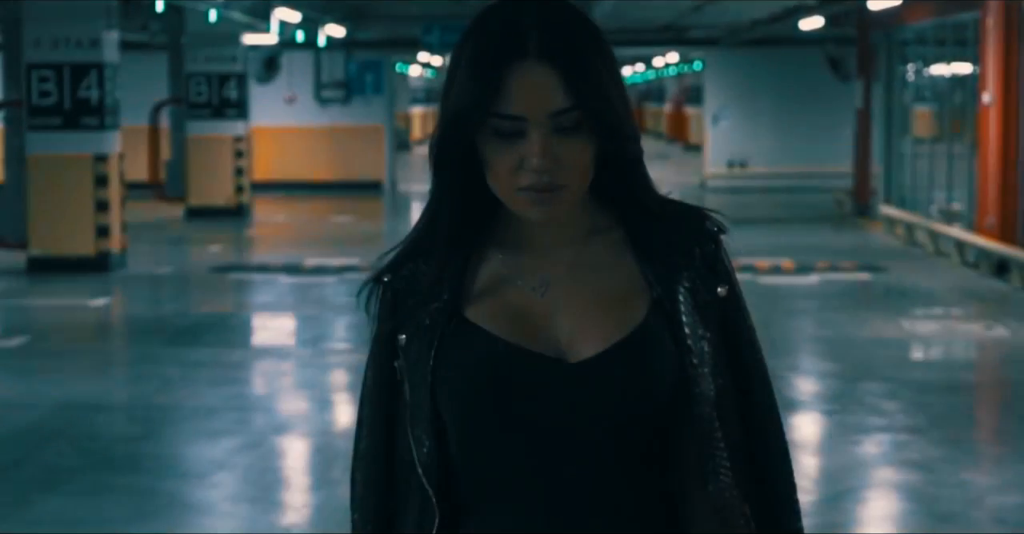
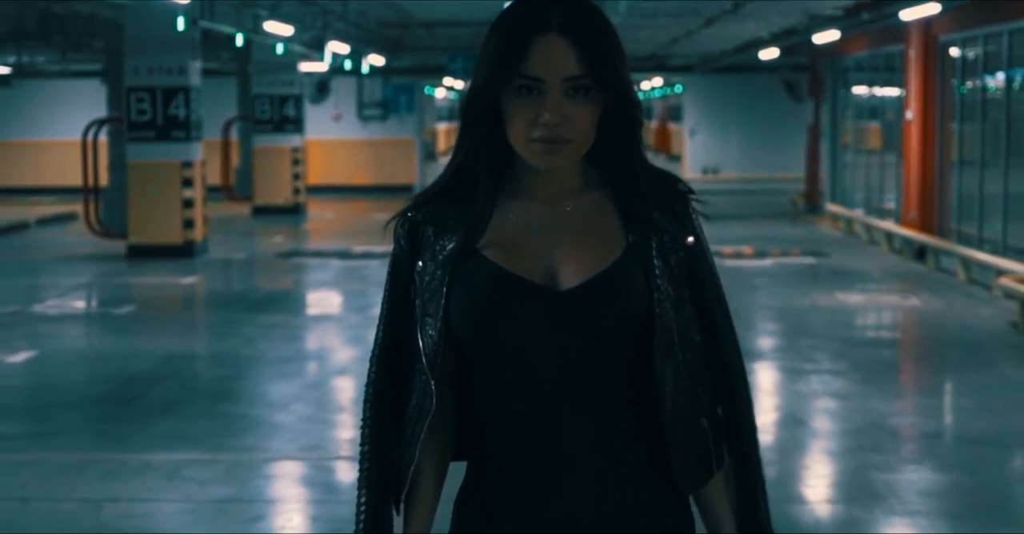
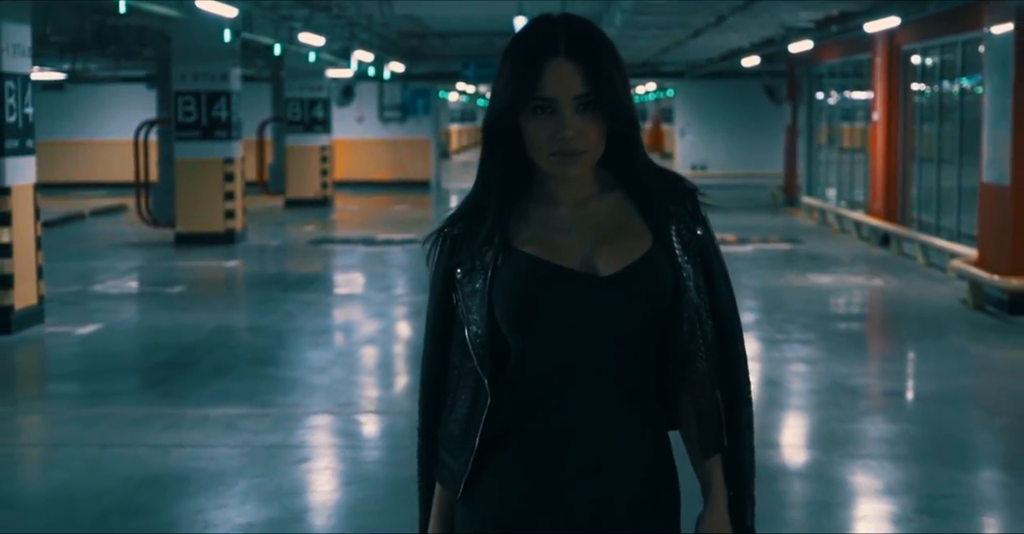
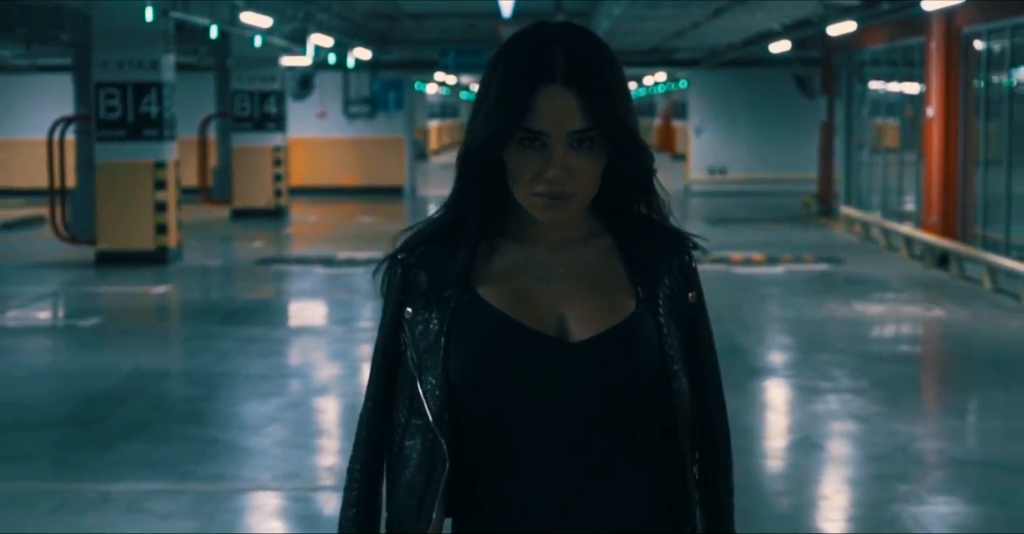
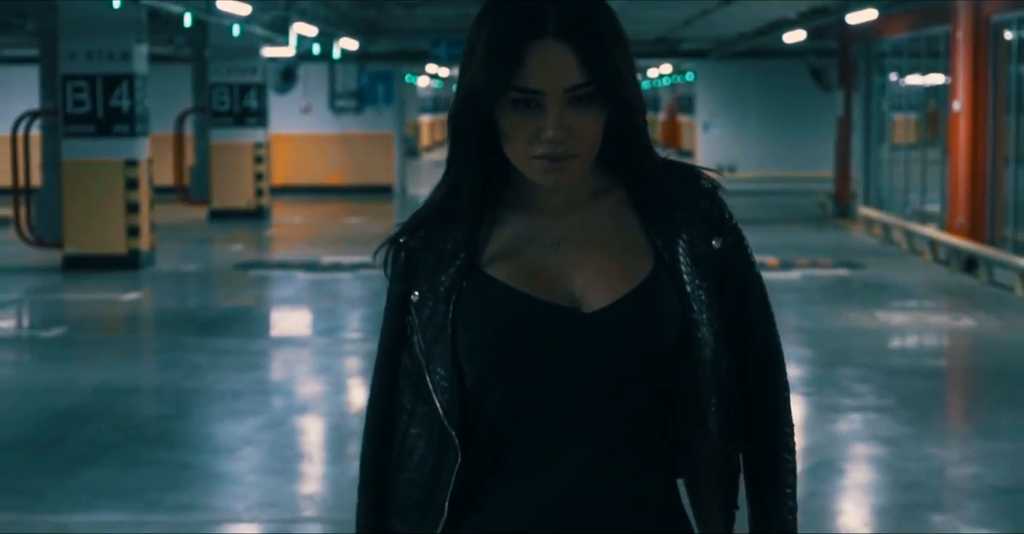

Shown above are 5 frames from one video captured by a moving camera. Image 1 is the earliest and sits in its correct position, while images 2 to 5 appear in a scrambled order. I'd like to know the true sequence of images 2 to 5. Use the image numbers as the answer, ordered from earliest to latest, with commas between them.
5, 4, 2, 3
